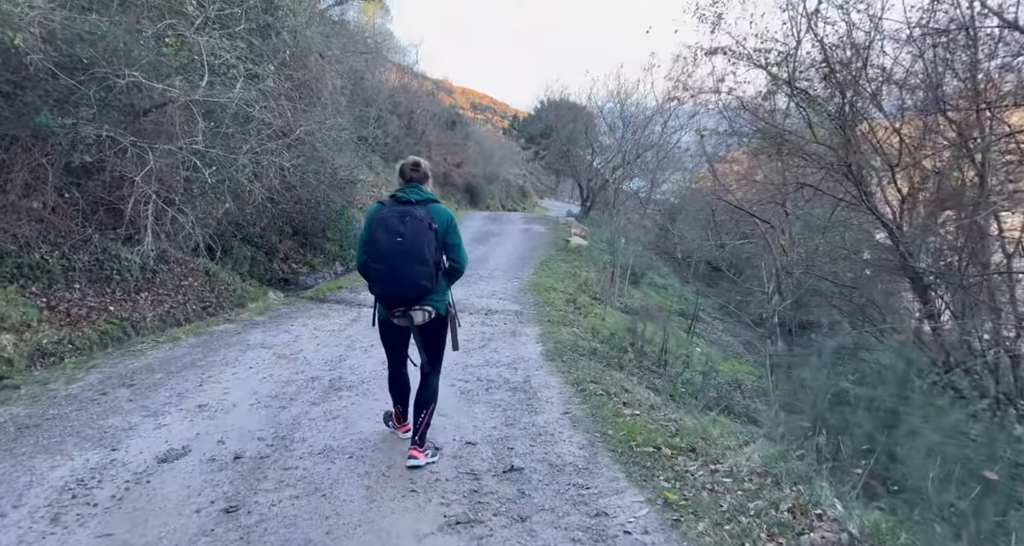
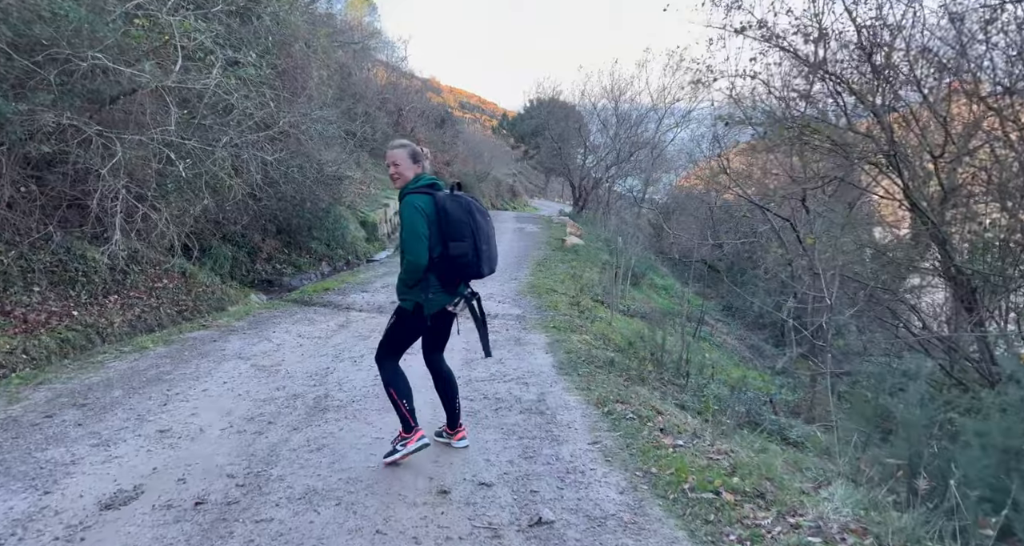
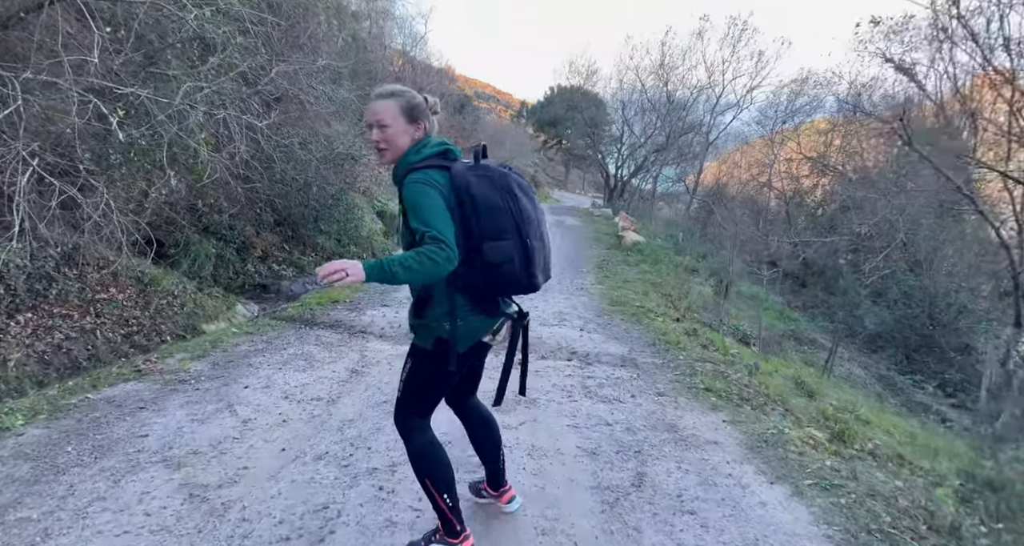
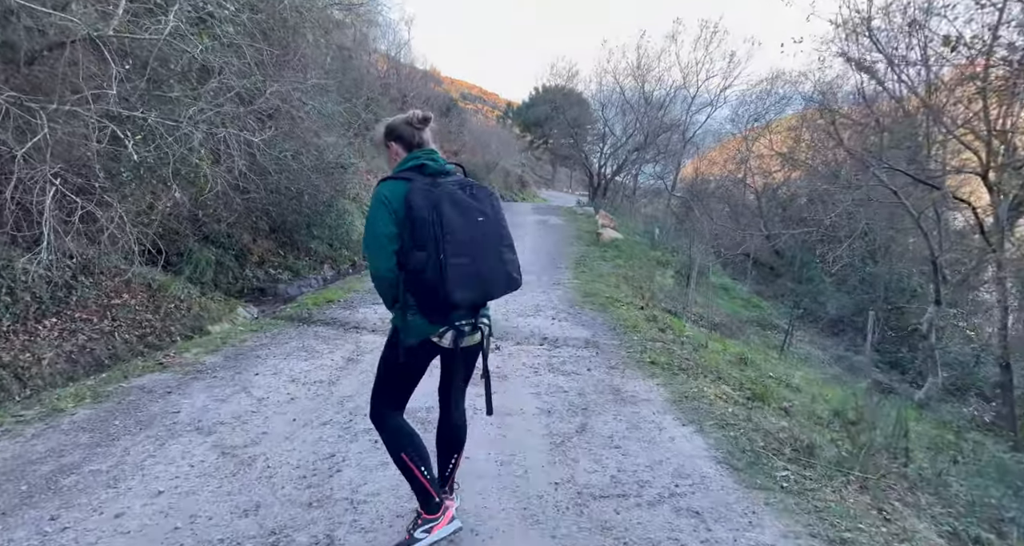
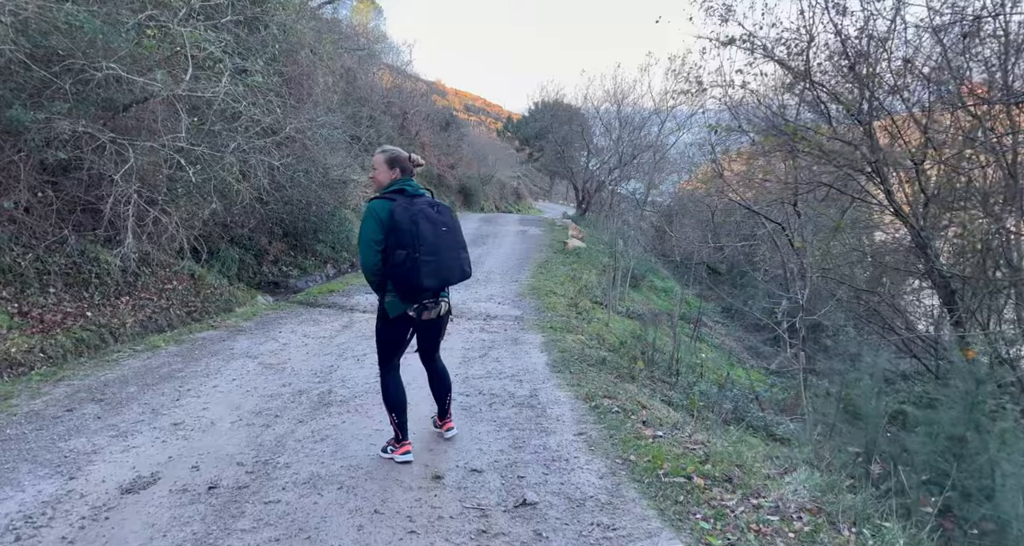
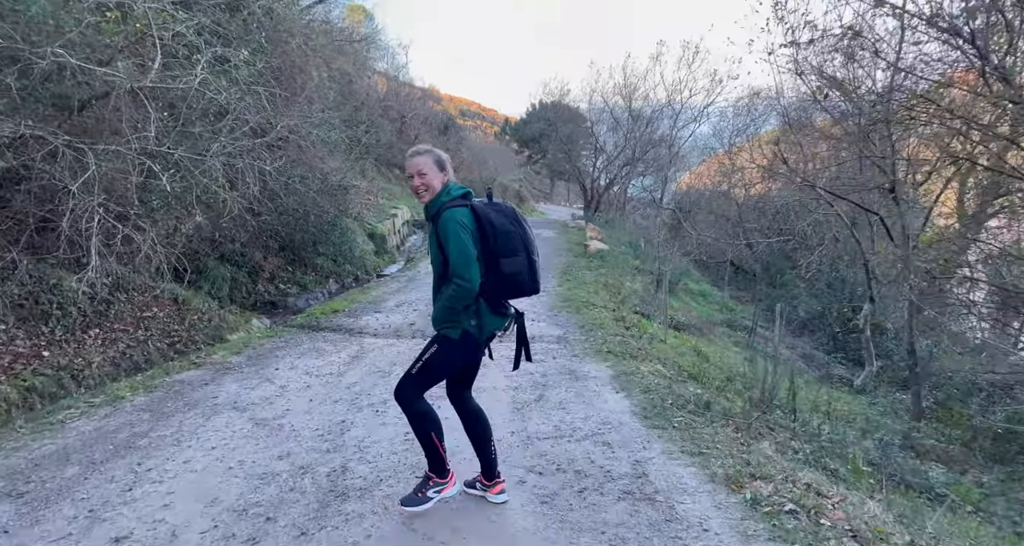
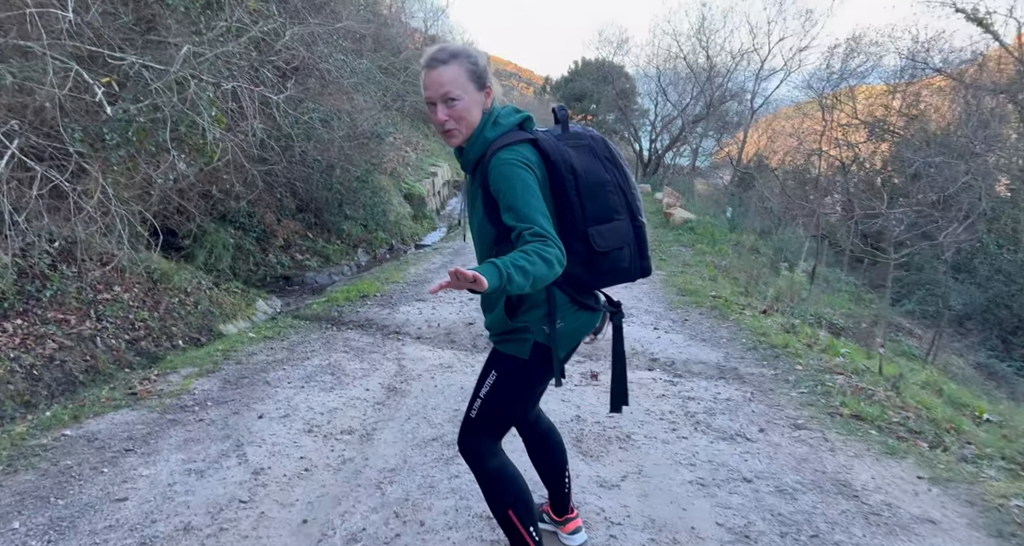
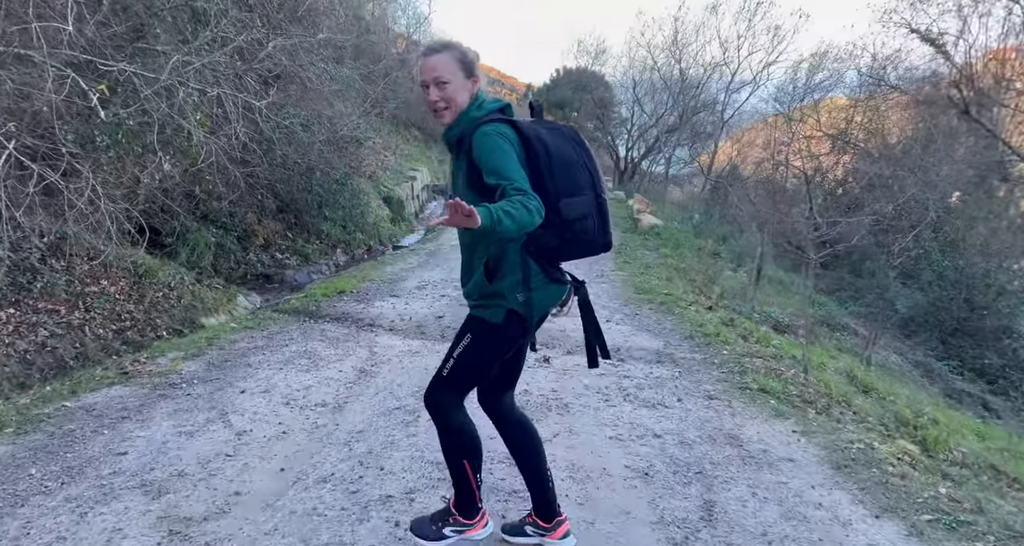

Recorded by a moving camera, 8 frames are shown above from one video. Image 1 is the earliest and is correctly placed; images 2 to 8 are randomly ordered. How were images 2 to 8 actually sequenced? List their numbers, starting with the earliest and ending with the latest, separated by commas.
5, 2, 6, 4, 3, 8, 7
